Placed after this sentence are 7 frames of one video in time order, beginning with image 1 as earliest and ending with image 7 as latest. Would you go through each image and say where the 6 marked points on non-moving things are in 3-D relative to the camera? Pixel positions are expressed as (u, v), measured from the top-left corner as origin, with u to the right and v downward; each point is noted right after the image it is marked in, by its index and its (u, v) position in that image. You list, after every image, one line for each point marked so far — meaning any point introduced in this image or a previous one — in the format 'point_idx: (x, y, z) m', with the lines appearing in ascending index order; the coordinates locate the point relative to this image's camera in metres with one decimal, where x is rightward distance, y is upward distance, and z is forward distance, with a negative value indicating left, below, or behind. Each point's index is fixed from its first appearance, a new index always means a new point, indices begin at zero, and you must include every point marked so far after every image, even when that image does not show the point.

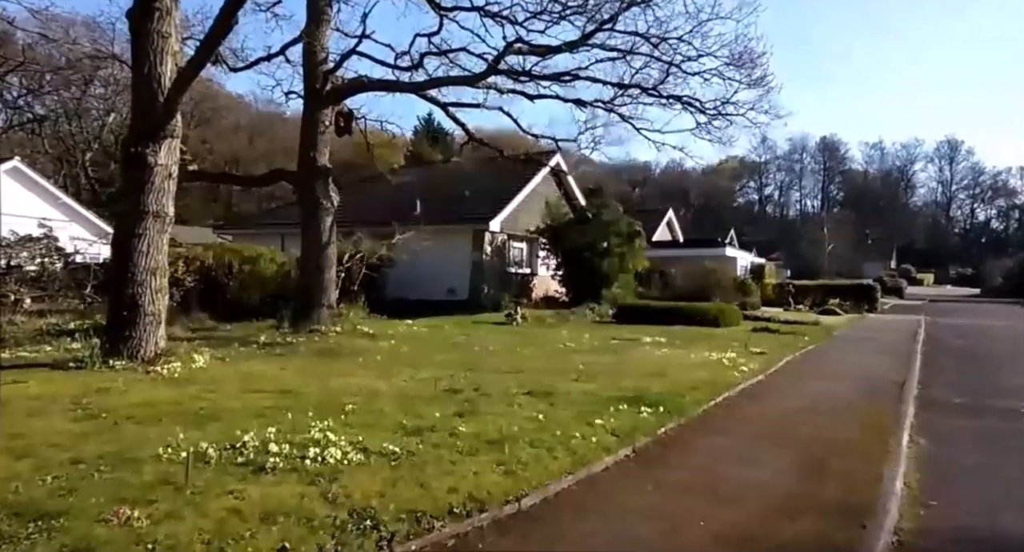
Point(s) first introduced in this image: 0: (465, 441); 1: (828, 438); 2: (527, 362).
0: (-0.4, -1.3, +5.1) m
1: (+3.1, -1.6, +6.9) m
2: (+0.3, -1.4, +11.2) m
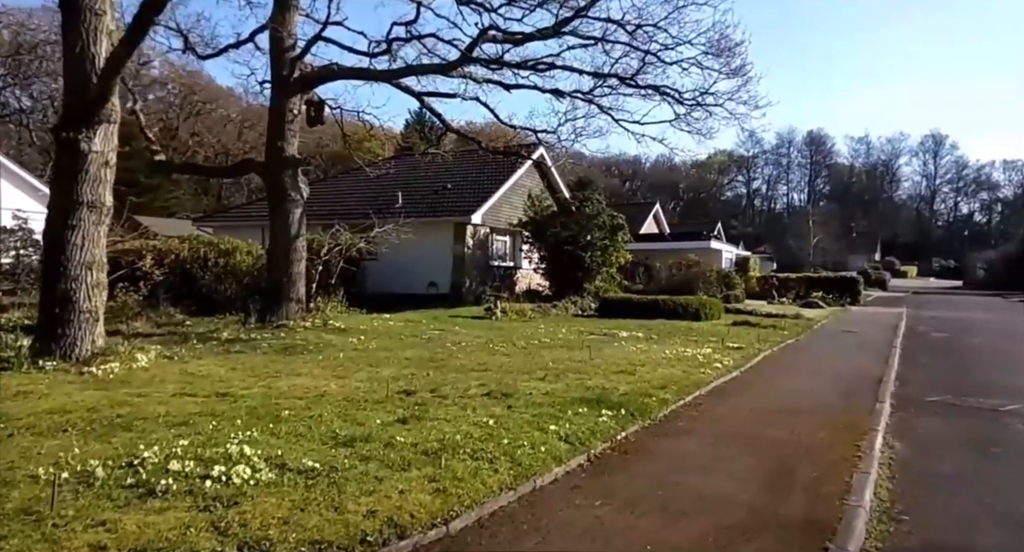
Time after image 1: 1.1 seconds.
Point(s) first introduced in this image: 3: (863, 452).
0: (-0.8, -1.2, +4.7) m
1: (+2.7, -1.6, +6.6) m
2: (-0.2, -1.3, +10.8) m
3: (+3.1, -1.6, +6.3) m
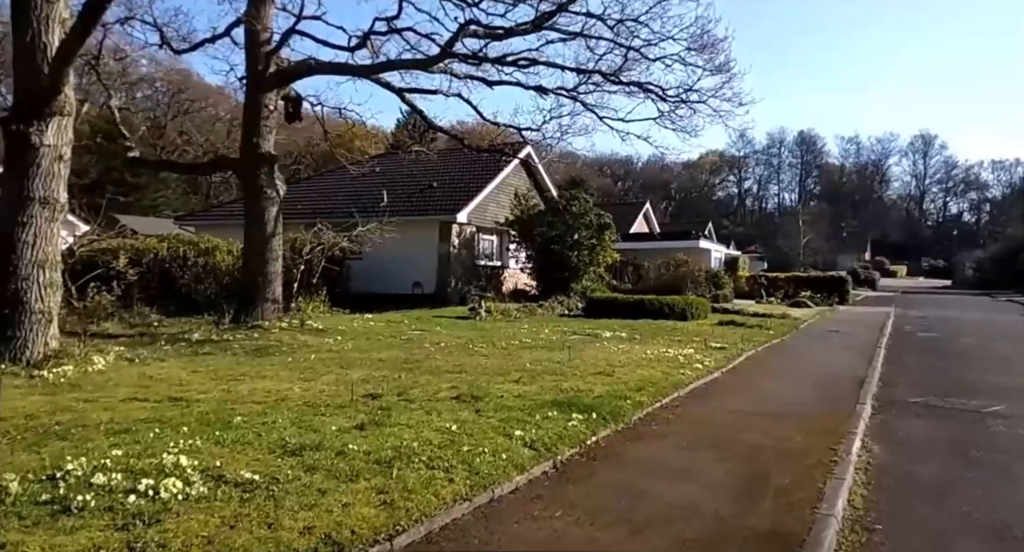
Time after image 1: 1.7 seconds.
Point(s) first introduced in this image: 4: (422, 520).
0: (-1.1, -1.2, +4.5) m
1: (+2.4, -1.5, +6.4) m
2: (-0.5, -1.3, +10.6) m
3: (+2.8, -1.6, +6.1) m
4: (-0.5, -1.4, +3.9) m
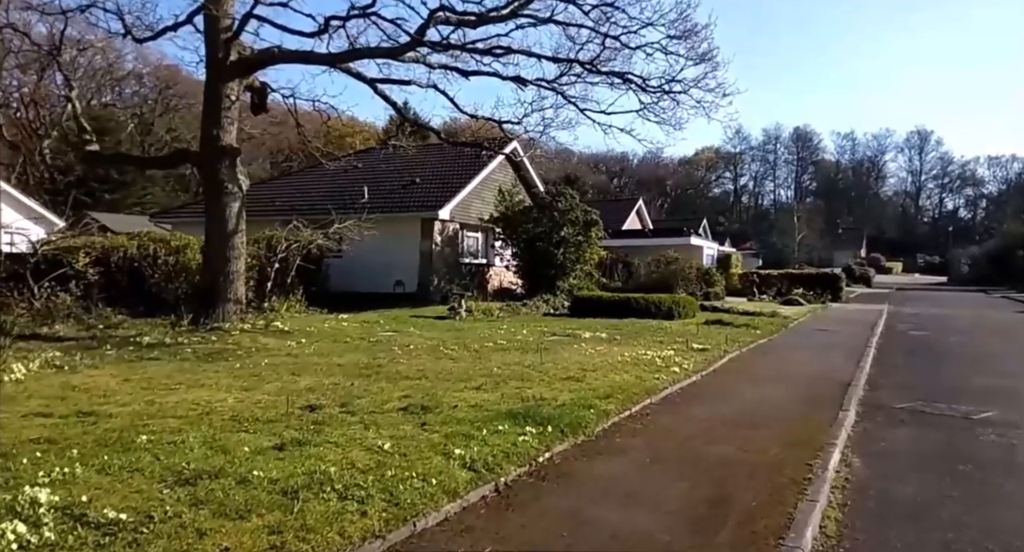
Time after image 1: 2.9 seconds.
0: (-1.5, -1.2, +3.9) m
1: (+1.9, -1.5, +5.9) m
2: (-1.0, -1.3, +10.0) m
3: (+2.4, -1.6, +5.5) m
4: (-0.9, -1.4, +3.3) m
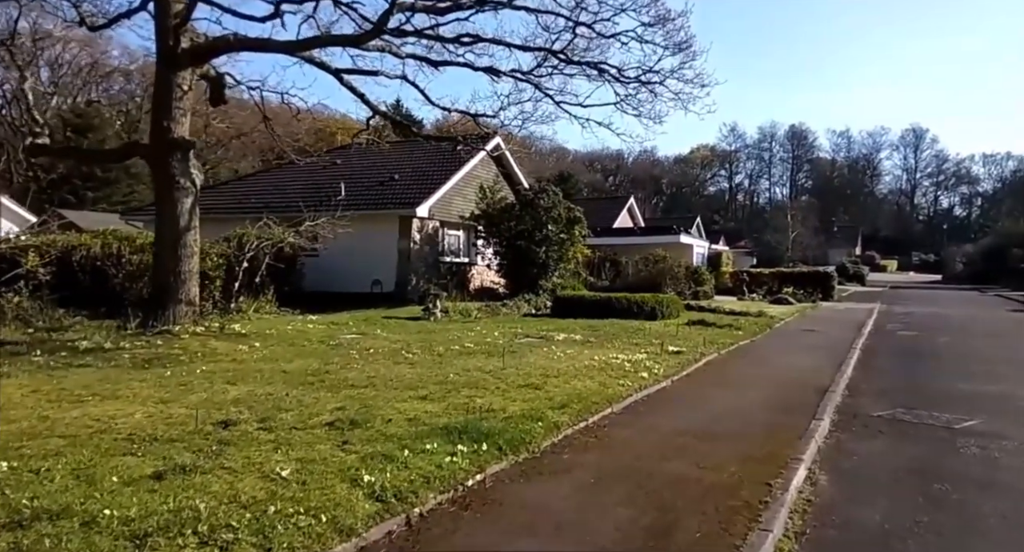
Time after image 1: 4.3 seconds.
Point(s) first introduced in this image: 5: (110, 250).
0: (-2.0, -1.2, +3.3) m
1: (+1.4, -1.6, +5.3) m
2: (-1.6, -1.3, +9.4) m
3: (+1.9, -1.6, +4.9) m
4: (-1.5, -1.4, +2.7) m
5: (-9.8, +0.6, +16.8) m
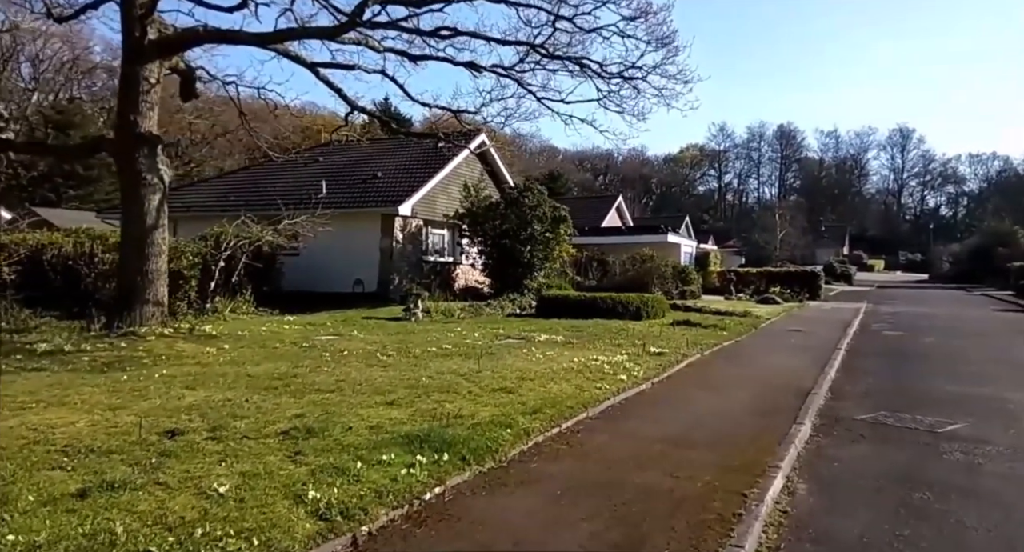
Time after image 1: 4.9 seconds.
0: (-2.3, -1.3, +3.0) m
1: (+1.1, -1.6, +5.0) m
2: (-1.9, -1.3, +9.1) m
3: (+1.6, -1.6, +4.6) m
4: (-1.7, -1.4, +2.4) m
5: (-10.2, +0.6, +16.3) m
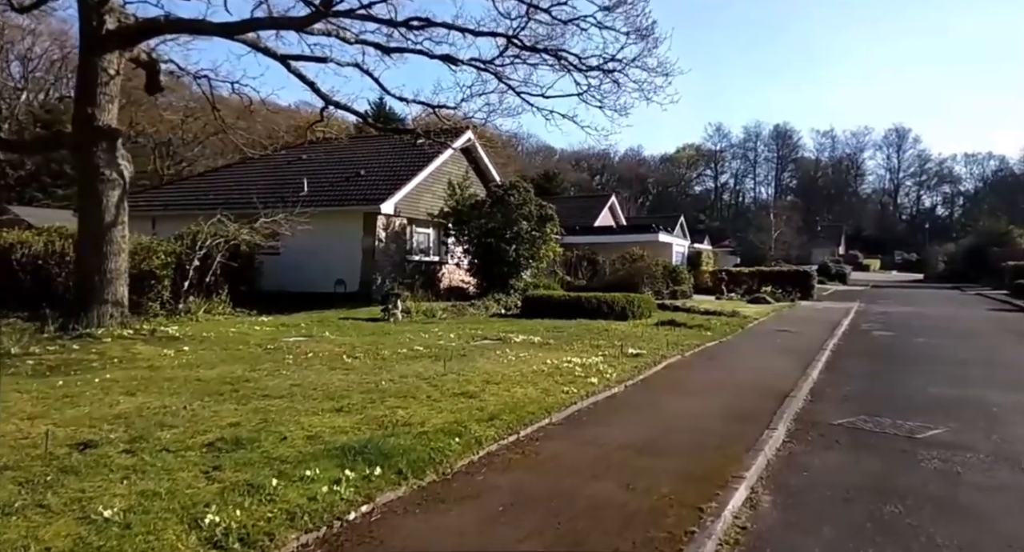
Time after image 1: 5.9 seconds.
0: (-2.7, -1.2, +2.5) m
1: (+0.7, -1.5, +4.6) m
2: (-2.3, -1.3, +8.7) m
3: (+1.2, -1.6, +4.2) m
4: (-2.1, -1.4, +2.0) m
5: (-10.7, +0.7, +15.9) m
